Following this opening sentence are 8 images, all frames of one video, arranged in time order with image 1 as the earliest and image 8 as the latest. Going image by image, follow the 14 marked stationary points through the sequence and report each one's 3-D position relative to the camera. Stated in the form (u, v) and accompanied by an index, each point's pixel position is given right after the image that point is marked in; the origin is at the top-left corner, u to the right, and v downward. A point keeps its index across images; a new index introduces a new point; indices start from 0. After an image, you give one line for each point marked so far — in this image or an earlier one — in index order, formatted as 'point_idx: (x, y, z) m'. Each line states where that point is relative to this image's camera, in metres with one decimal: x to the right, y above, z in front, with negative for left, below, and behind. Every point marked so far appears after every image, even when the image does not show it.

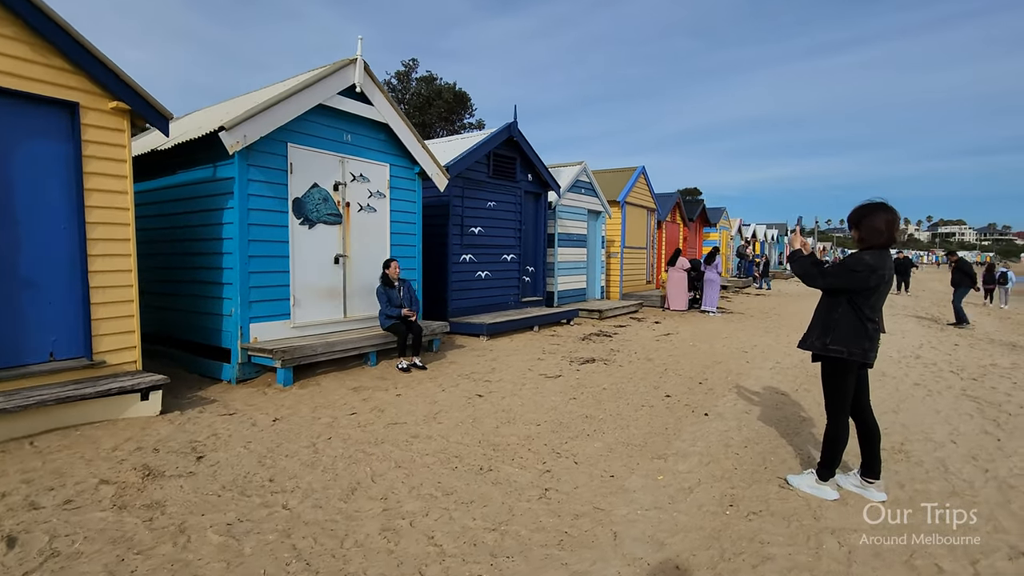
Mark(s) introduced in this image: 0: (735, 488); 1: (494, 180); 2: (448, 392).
0: (+1.6, -1.5, +3.8) m
1: (-0.4, +2.2, +10.8) m
2: (-0.8, -1.2, +6.1) m
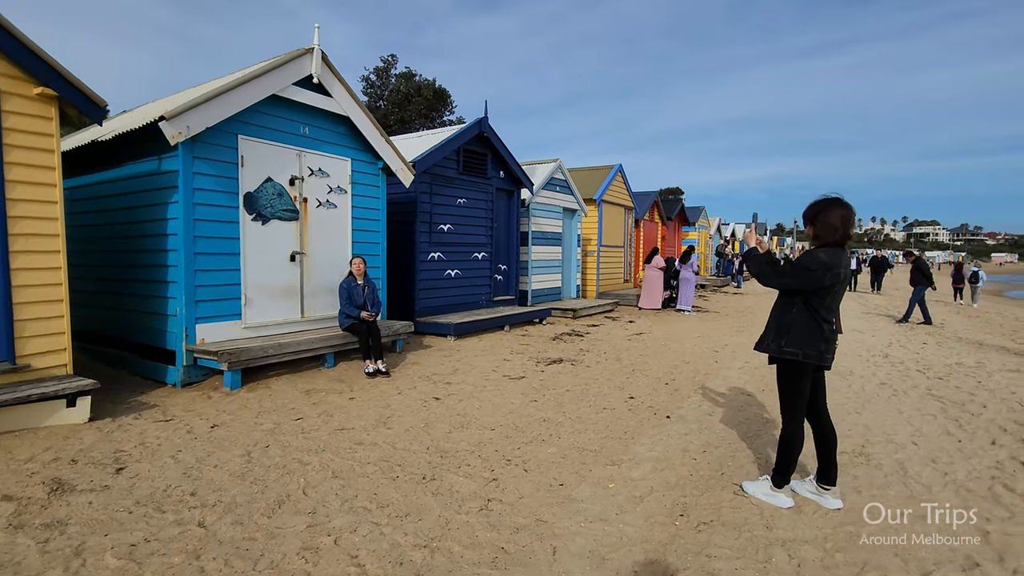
0: (+1.2, -1.4, +3.6) m
1: (-1.0, +2.3, +10.5) m
2: (-1.2, -1.2, +5.9) m
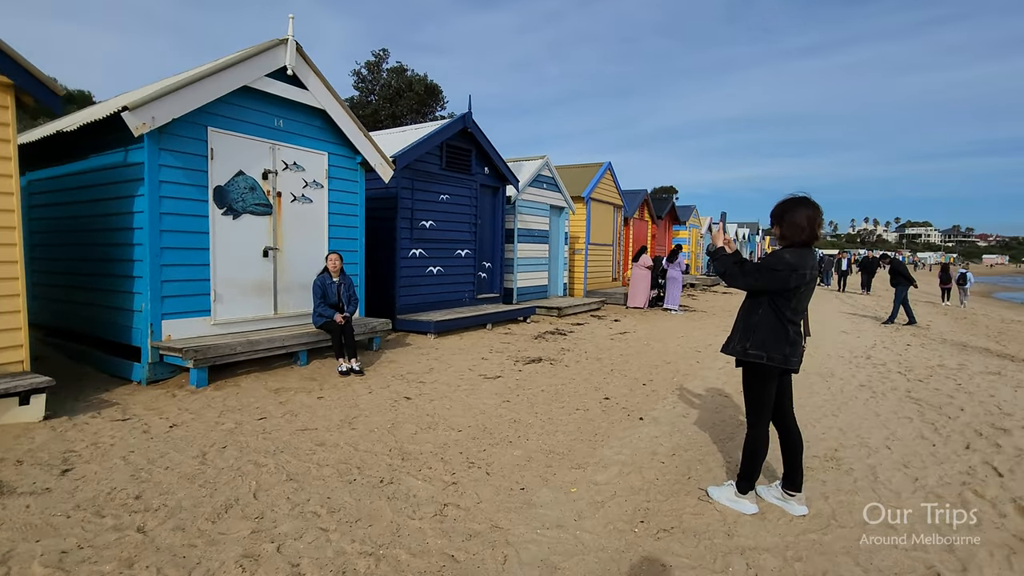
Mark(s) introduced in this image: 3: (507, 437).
0: (+0.9, -1.4, +3.5) m
1: (-1.3, +2.3, +10.4) m
2: (-1.5, -1.2, +5.7) m
3: (0.0, -1.3, +4.6) m
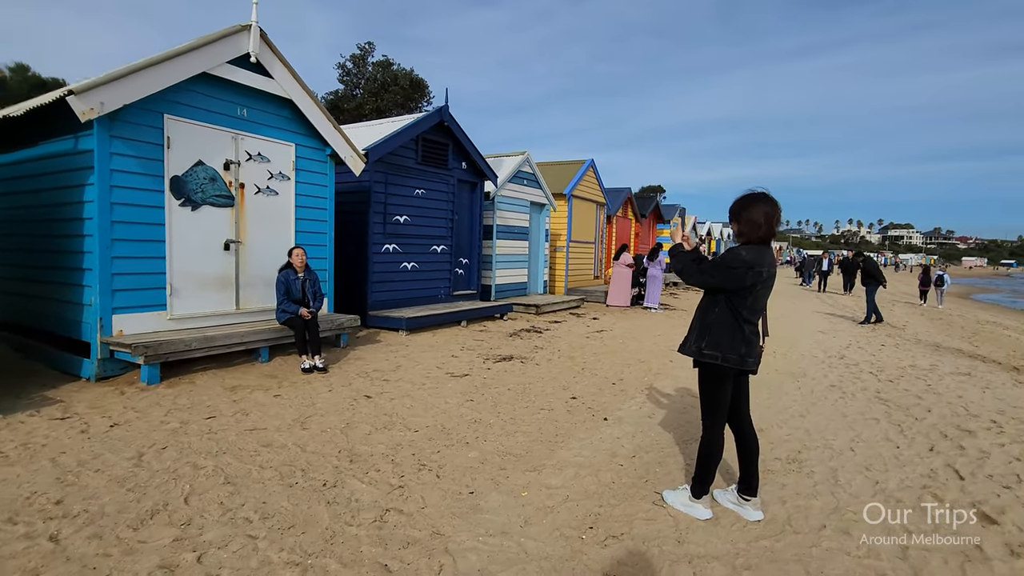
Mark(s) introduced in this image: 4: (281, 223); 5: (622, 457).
0: (+0.6, -1.4, +3.4) m
1: (-1.7, +2.4, +10.2) m
2: (-1.9, -1.1, +5.6) m
3: (-0.4, -1.3, +4.5) m
4: (-3.3, +0.9, +7.3) m
5: (+0.9, -1.4, +4.2) m
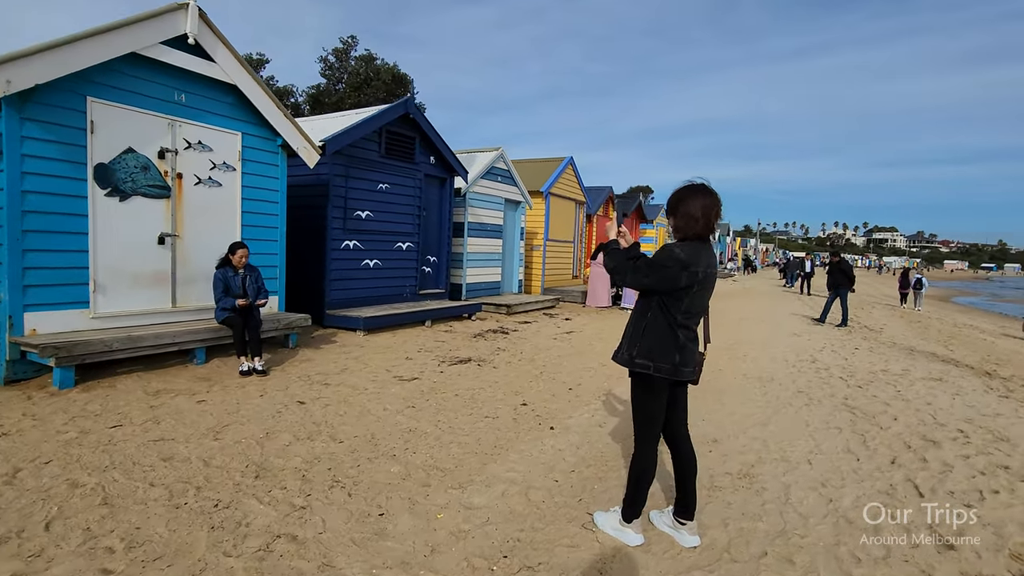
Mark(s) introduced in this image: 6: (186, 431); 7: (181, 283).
0: (+0.1, -1.4, +3.1) m
1: (-2.4, +2.4, +9.8) m
2: (-2.5, -1.1, +5.2) m
3: (-0.9, -1.3, +4.1) m
4: (-3.9, +1.0, +6.9) m
5: (+0.4, -1.4, +3.9) m
6: (-2.6, -1.2, +4.2) m
7: (-4.1, +0.1, +6.5) m
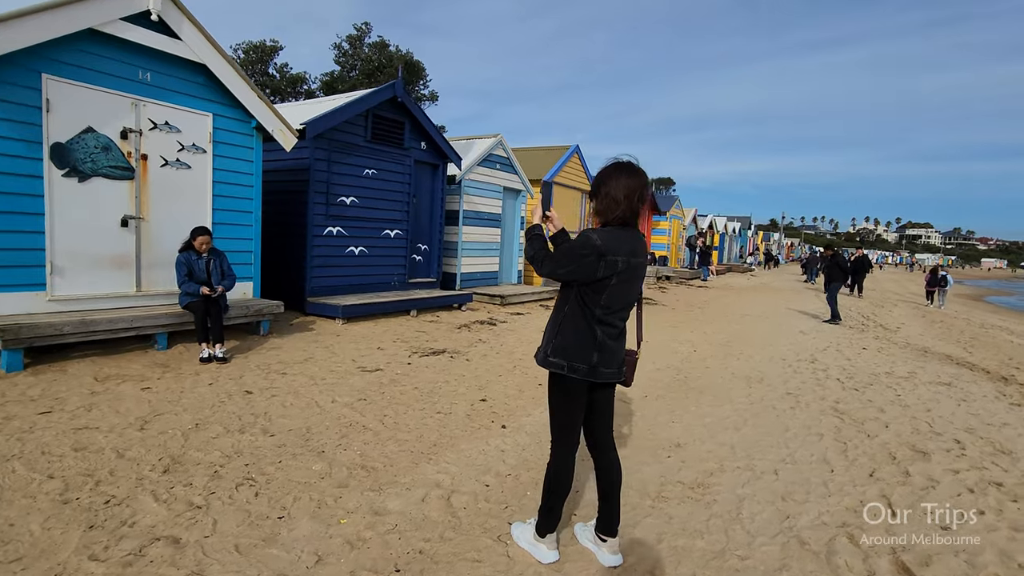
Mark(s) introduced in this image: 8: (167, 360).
0: (-0.4, -1.4, +2.8) m
1: (-2.5, +2.6, +9.6) m
2: (-2.9, -1.0, +5.0) m
3: (-1.4, -1.2, +3.9) m
4: (-4.2, +1.2, +6.8) m
5: (-0.1, -1.3, +3.6) m
6: (-3.1, -1.0, +4.0) m
7: (-4.5, +0.3, +6.3) m
8: (-3.9, -0.8, +5.8) m
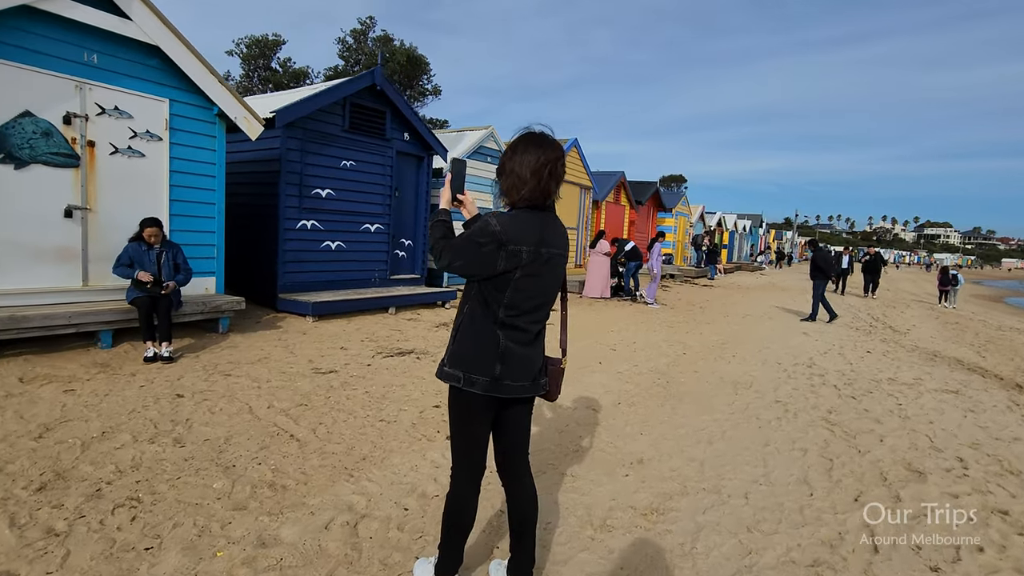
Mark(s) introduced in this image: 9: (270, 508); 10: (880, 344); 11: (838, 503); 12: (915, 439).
0: (-0.9, -1.3, +2.4) m
1: (-2.8, +2.7, +9.2) m
2: (-3.3, -0.9, +4.7) m
3: (-1.9, -1.2, +3.5) m
4: (-4.5, +1.2, +6.4) m
5: (-0.6, -1.3, +3.2) m
6: (-3.5, -1.0, +3.7) m
7: (-4.9, +0.3, +6.0) m
8: (-4.3, -0.7, +5.5) m
9: (-1.3, -1.2, +3.0) m
10: (+7.5, -1.2, +10.6) m
11: (+2.3, -1.5, +3.6) m
12: (+3.9, -1.5, +5.0) m
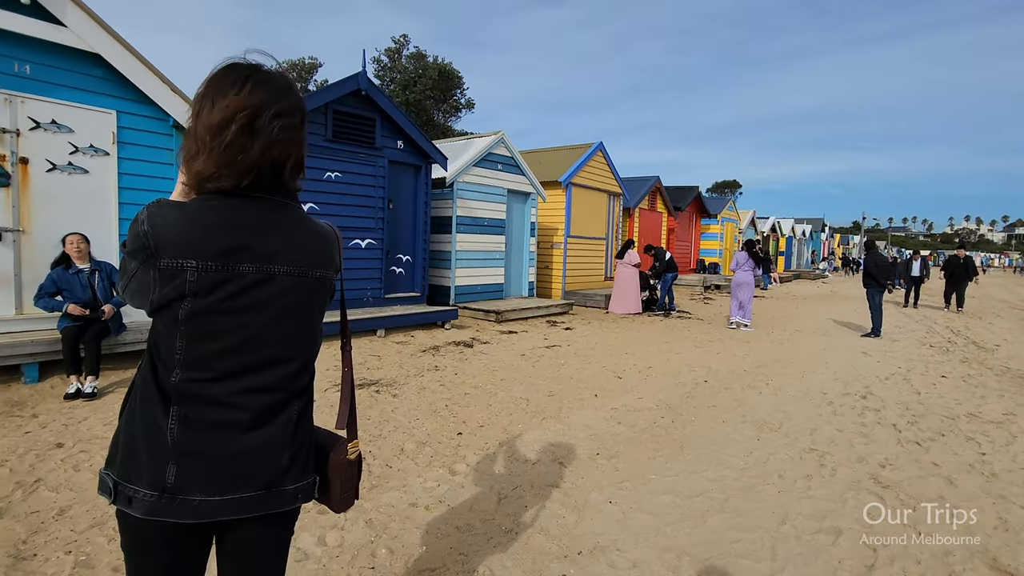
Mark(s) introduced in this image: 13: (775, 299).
0: (-1.6, -1.5, +1.5) m
1: (-2.9, +2.4, +8.6) m
2: (-3.8, -1.2, +4.0) m
3: (-2.4, -1.3, +2.7) m
4: (-4.8, +0.9, +6.0) m
5: (-1.2, -1.4, +2.3) m
6: (-4.1, -1.2, +3.1) m
7: (-5.2, 0.0, +5.5) m
8: (-4.6, -1.0, +4.9) m
9: (-2.0, -1.4, +2.1) m
10: (+7.6, -1.3, +8.9) m
11: (+1.7, -1.6, +2.4) m
12: (+3.5, -1.6, +3.6) m
13: (+9.5, -0.4, +18.8) m
